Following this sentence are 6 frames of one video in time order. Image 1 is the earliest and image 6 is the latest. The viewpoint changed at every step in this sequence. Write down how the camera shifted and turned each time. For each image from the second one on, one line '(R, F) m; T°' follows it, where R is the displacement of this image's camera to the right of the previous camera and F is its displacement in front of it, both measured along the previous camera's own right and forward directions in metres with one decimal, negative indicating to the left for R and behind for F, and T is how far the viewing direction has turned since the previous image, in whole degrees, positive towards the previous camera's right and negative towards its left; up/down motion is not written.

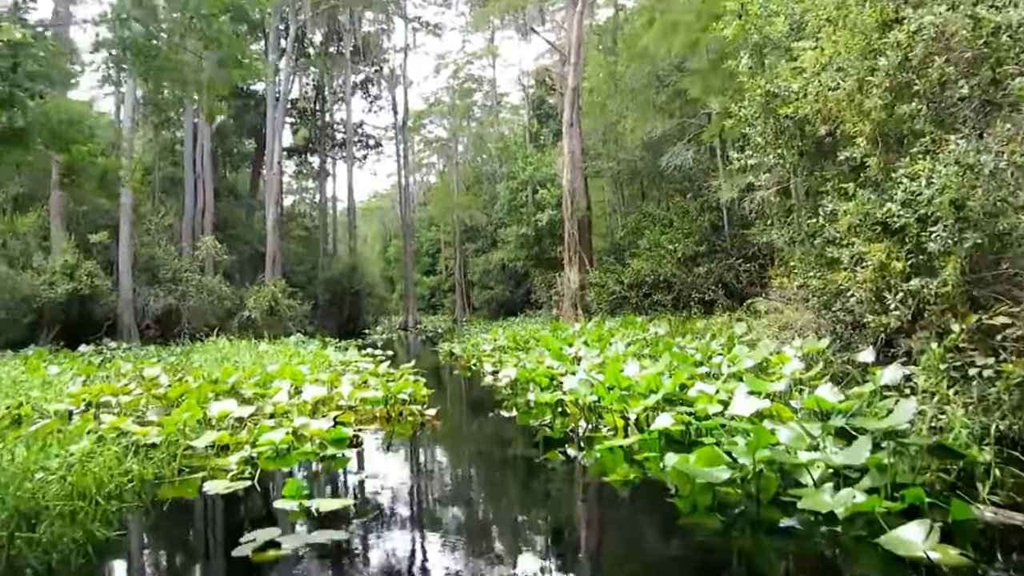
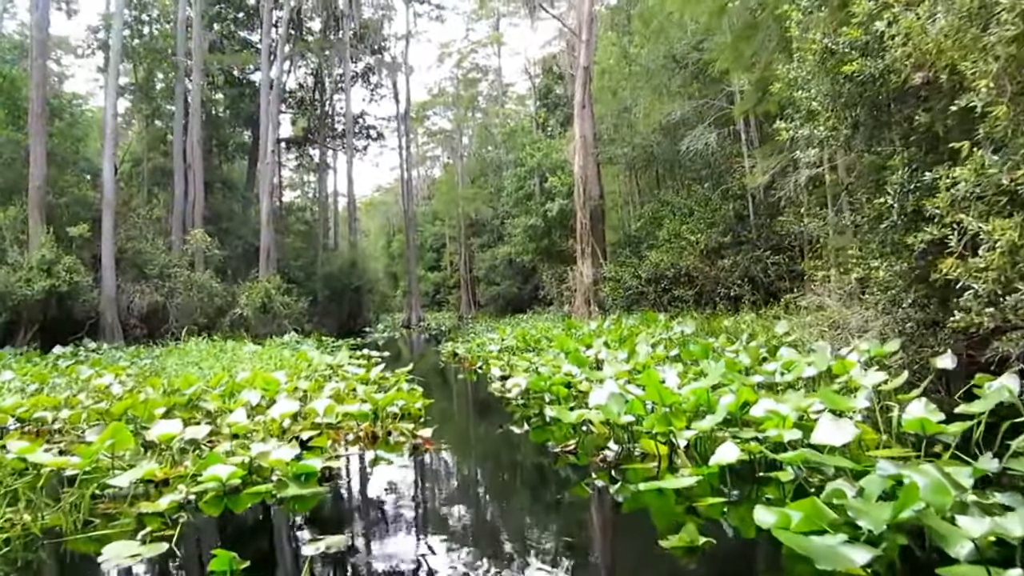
(0.0, +0.7) m; 0°
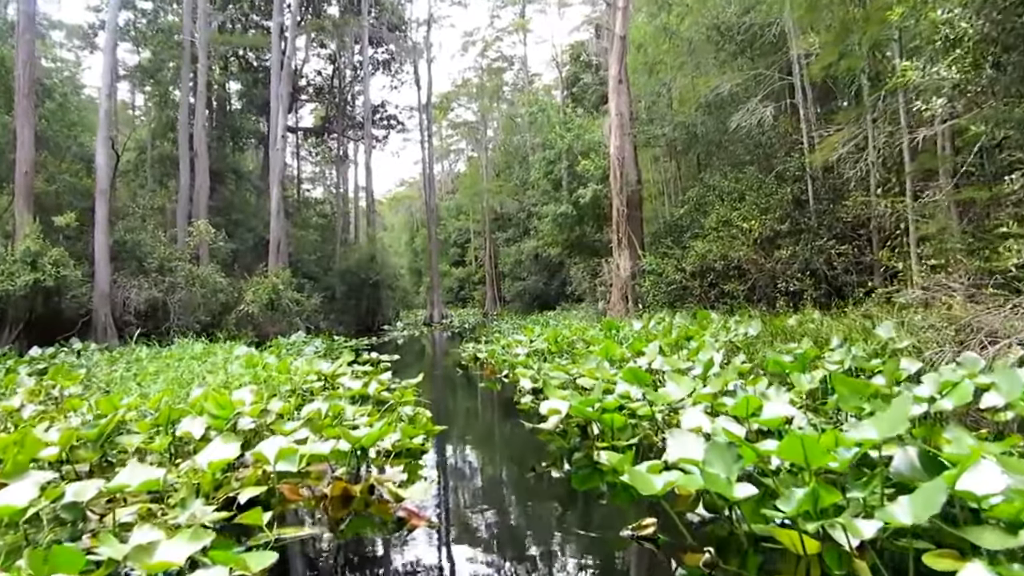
(0.0, +1.1) m; -2°
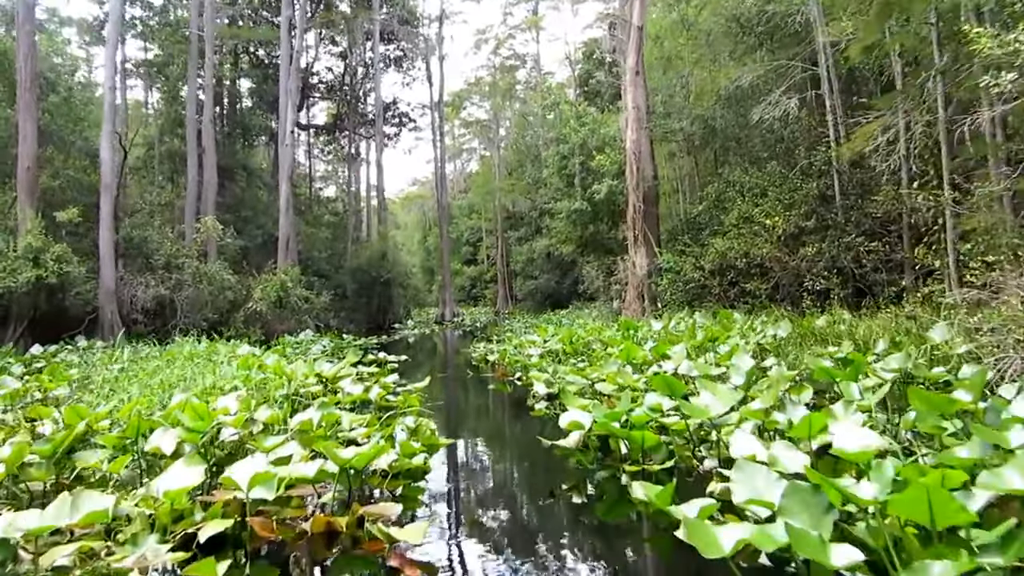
(0.0, +0.3) m; -1°
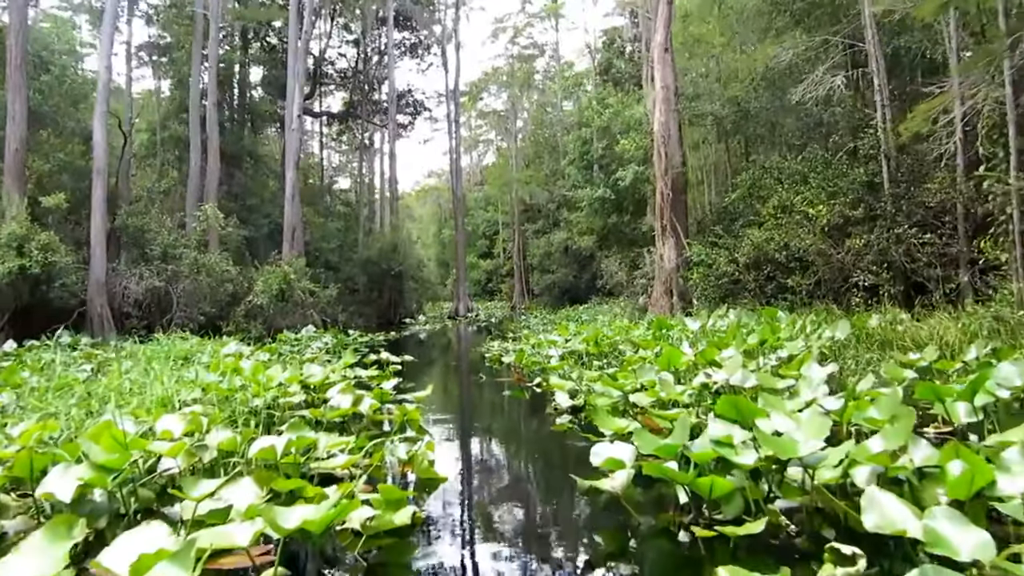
(0.0, +0.7) m; -1°
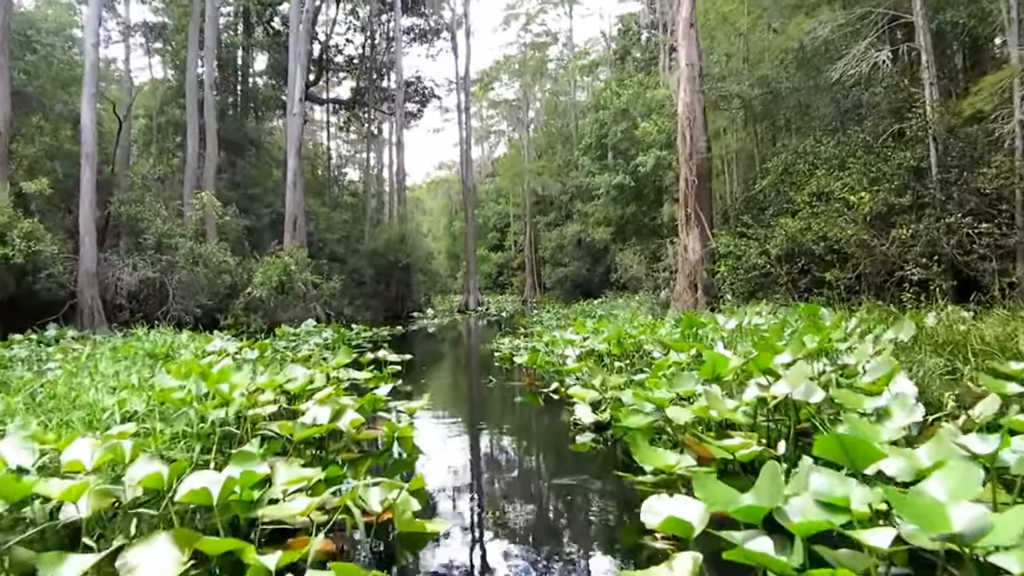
(0.0, +0.6) m; -1°
